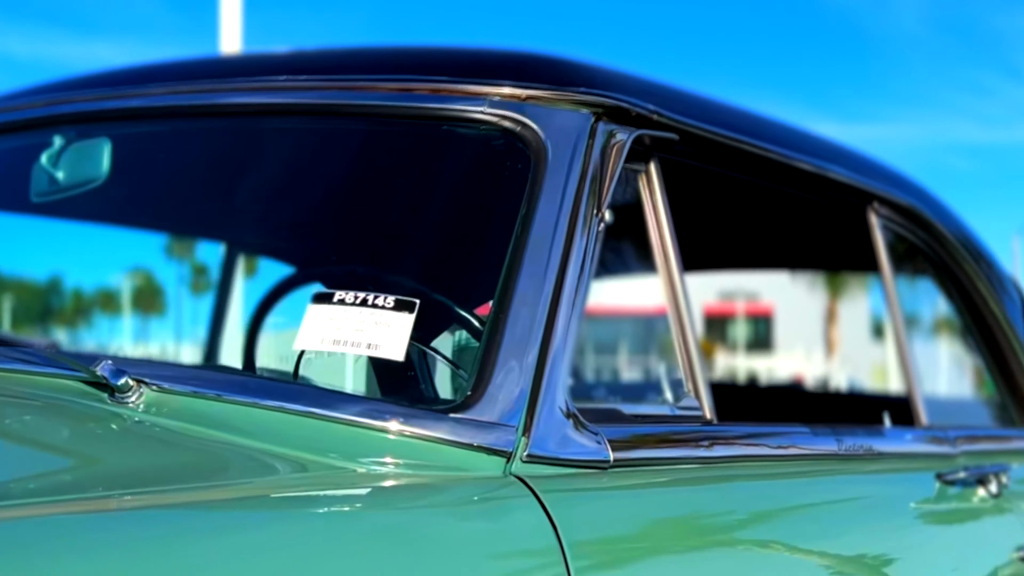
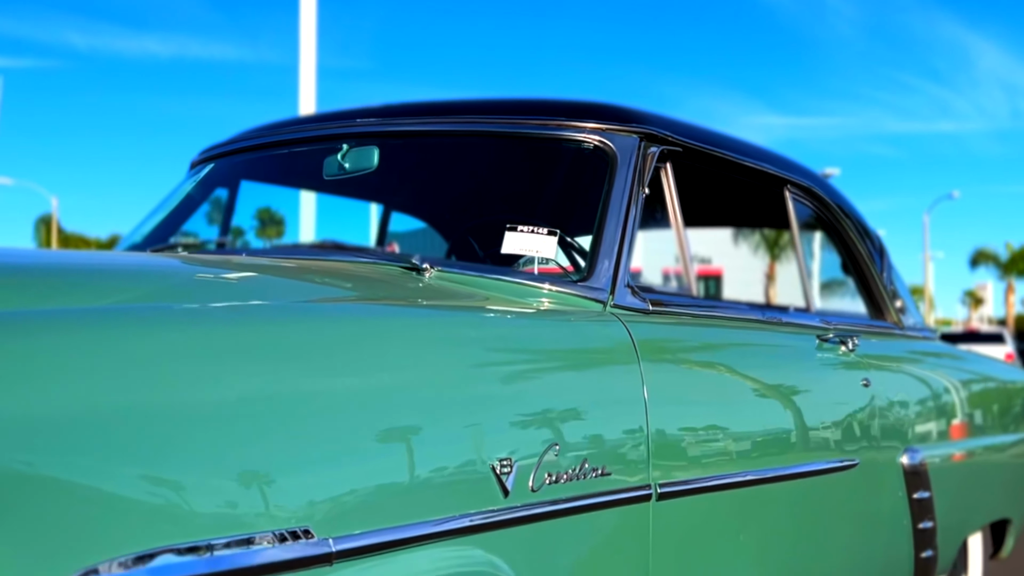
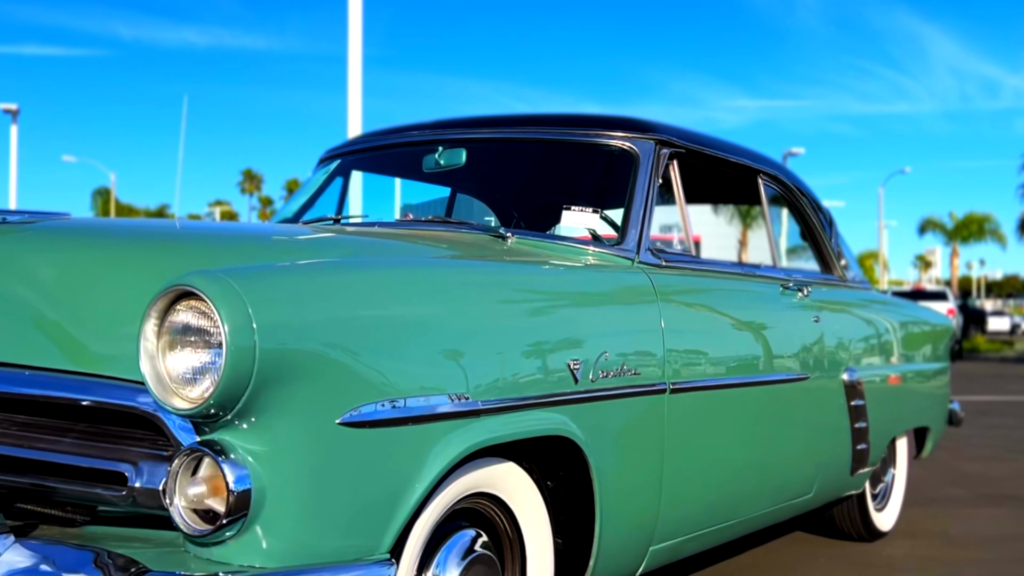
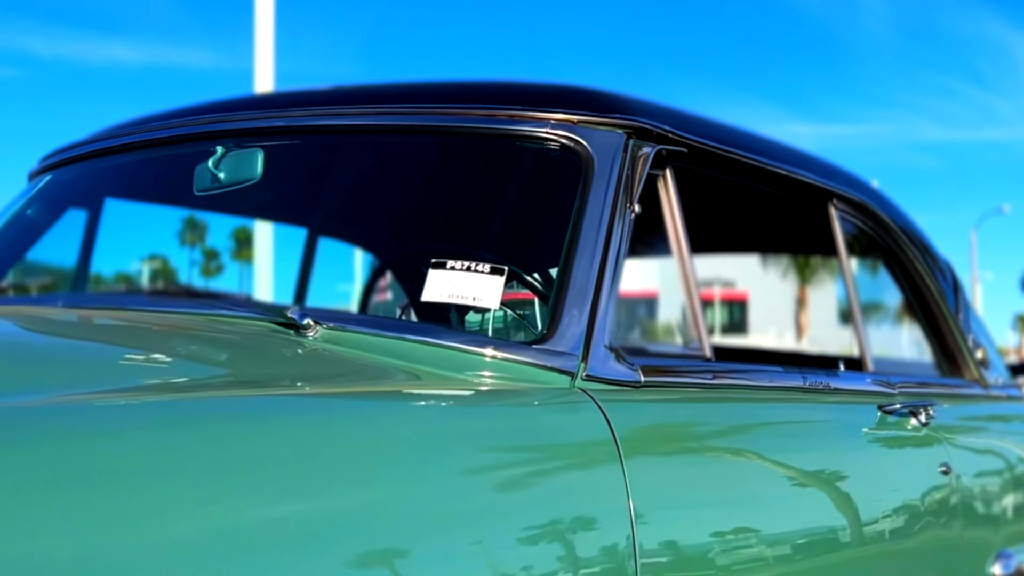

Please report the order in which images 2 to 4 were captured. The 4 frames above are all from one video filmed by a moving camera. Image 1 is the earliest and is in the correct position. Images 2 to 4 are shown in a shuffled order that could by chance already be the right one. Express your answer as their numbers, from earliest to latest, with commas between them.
4, 2, 3
